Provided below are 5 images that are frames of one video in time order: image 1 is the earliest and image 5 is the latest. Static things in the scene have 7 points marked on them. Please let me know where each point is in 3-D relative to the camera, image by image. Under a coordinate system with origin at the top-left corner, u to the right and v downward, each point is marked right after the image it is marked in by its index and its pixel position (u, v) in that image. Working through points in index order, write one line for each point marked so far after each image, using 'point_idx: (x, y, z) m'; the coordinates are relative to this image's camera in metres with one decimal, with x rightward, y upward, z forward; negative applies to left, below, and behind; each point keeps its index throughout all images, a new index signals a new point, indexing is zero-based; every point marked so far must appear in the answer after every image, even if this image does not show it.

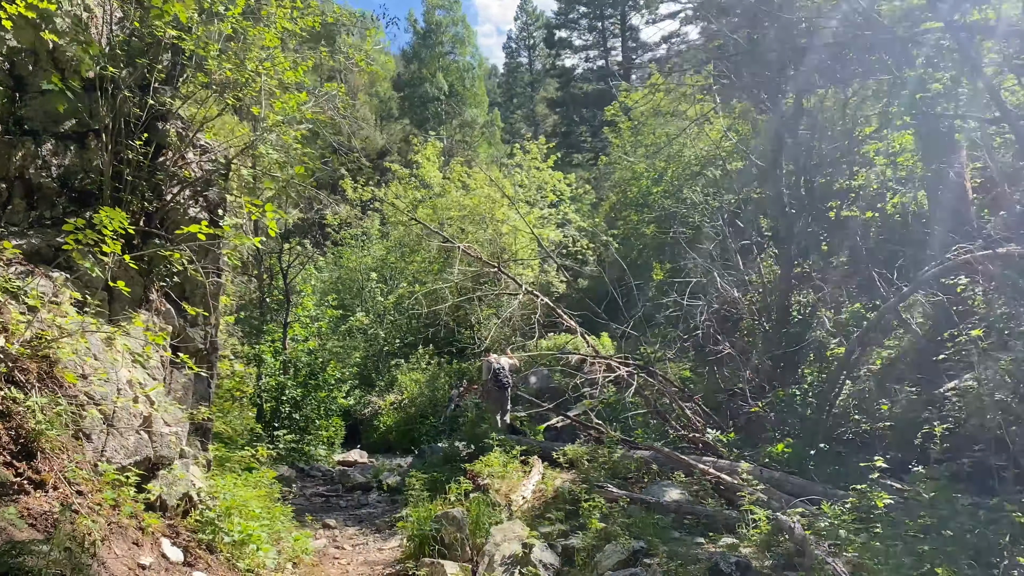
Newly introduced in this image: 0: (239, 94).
0: (-1.8, +1.3, +5.4) m
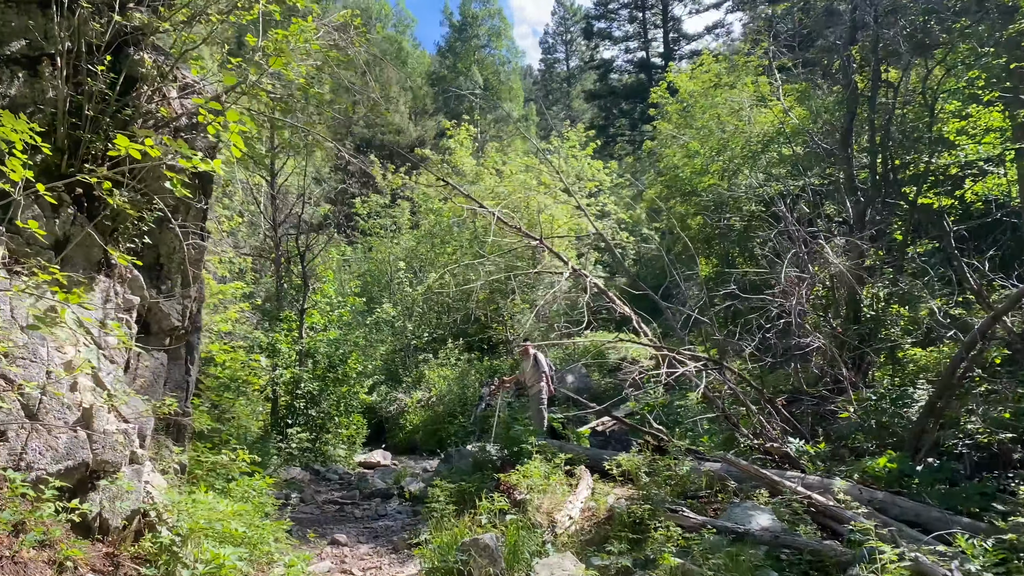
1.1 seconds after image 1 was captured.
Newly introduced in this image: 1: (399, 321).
0: (-1.5, +1.4, +4.4) m
1: (-2.2, -0.6, +16.2) m
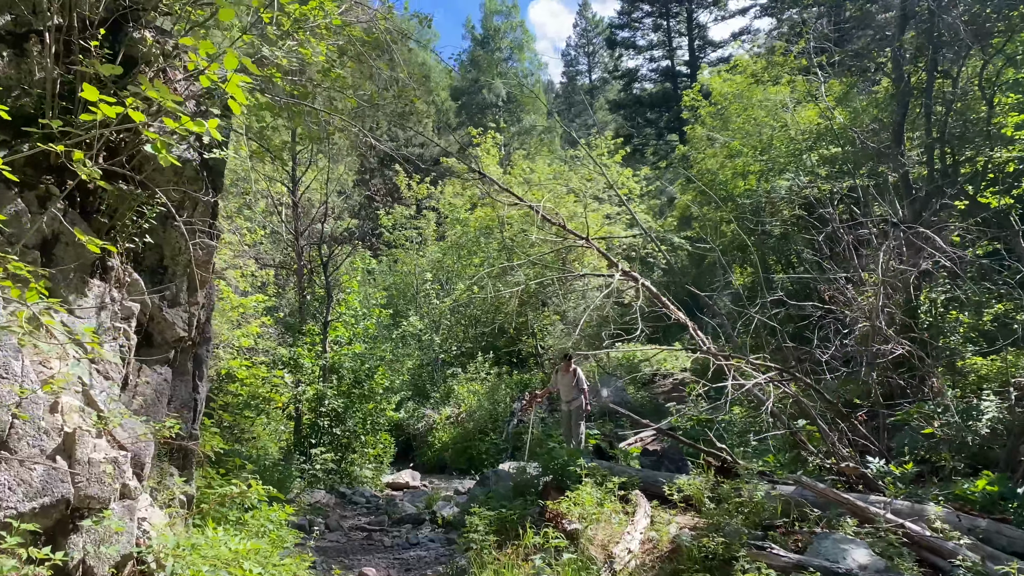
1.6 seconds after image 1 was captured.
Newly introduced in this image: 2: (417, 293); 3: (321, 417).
0: (-1.3, +1.4, +4.0) m
1: (-1.6, -0.9, +15.8) m
2: (-1.9, -0.1, +17.0) m
3: (-1.9, -1.3, +8.5) m
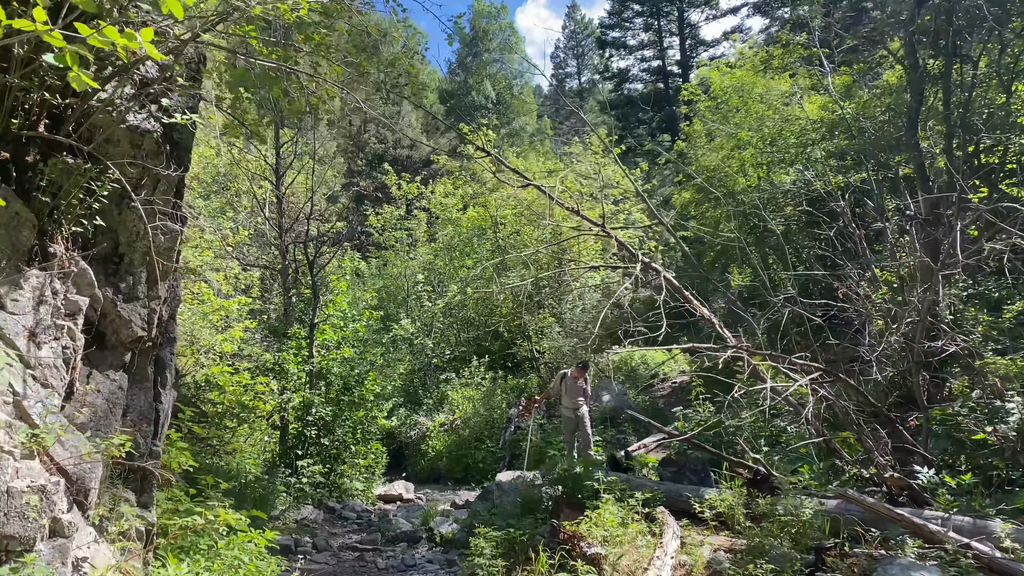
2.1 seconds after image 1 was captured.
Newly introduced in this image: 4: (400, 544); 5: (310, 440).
0: (-1.2, +1.4, +3.5) m
1: (-1.7, -0.9, +15.2) m
2: (-2.1, -0.2, +16.5) m
3: (-1.9, -1.3, +7.9) m
4: (-0.8, -1.9, +6.0) m
5: (-1.9, -1.5, +8.0) m
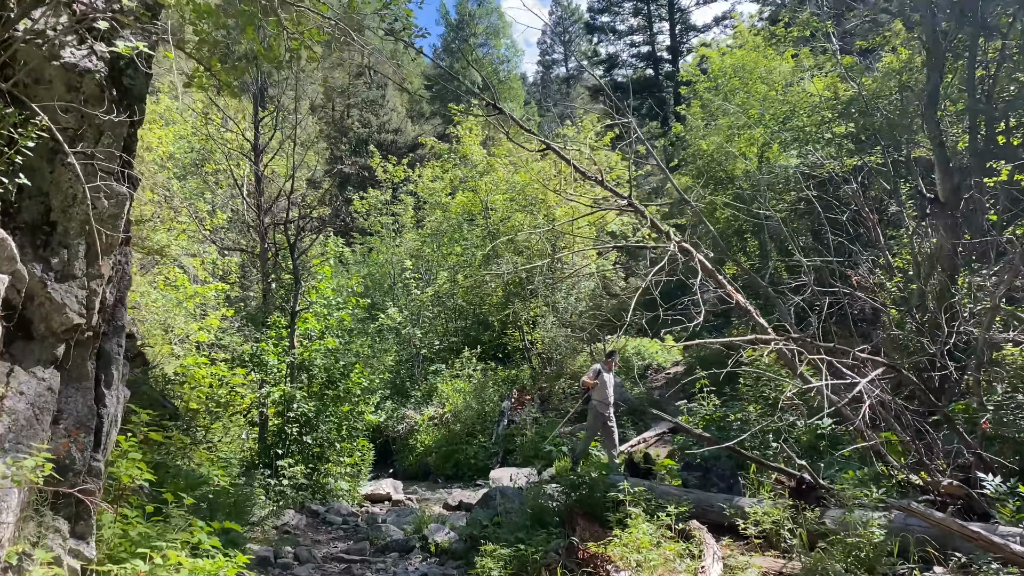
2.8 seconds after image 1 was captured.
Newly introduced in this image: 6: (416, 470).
0: (-1.2, +1.5, +2.8) m
1: (-1.9, -0.7, +14.6) m
2: (-2.3, +0.1, +15.9) m
3: (-2.0, -1.2, +7.3) m
4: (-0.8, -1.8, +5.5) m
5: (-2.0, -1.3, +7.4) m
6: (-1.3, -2.5, +11.2) m
